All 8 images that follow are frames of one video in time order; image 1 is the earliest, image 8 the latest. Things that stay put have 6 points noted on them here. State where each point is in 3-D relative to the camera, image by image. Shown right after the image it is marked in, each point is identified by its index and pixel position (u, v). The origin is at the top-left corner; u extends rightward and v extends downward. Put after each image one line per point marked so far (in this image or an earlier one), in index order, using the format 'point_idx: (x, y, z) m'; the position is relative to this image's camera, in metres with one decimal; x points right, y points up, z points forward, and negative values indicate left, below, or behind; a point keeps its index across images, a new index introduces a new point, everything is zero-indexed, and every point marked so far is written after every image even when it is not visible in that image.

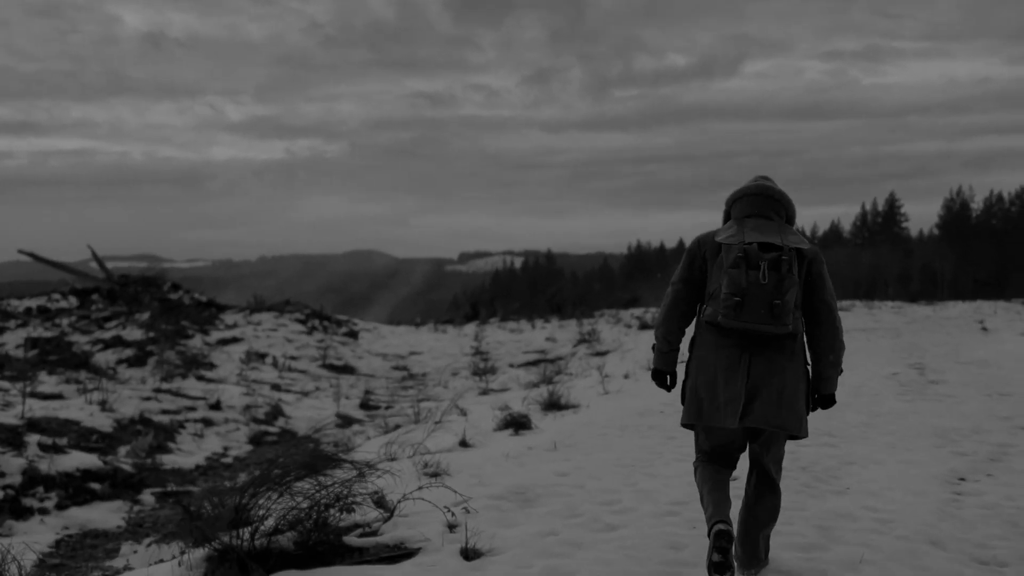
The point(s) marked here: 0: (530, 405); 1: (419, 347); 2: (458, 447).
0: (+0.2, -1.5, +9.6) m
1: (-2.4, -1.5, +18.9) m
2: (-0.5, -1.5, +6.8) m
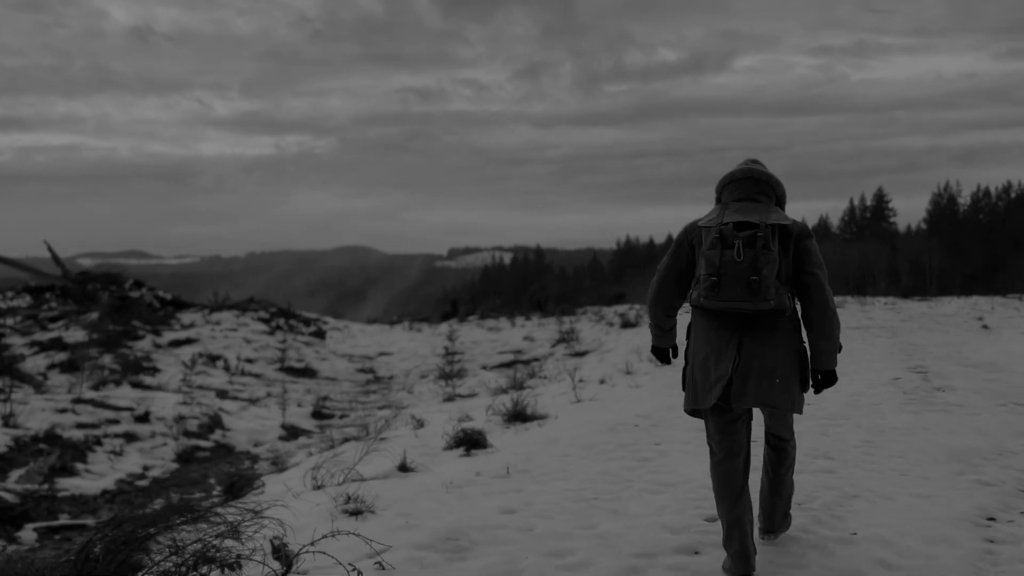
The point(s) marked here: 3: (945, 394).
0: (-0.2, -1.5, +8.6) m
1: (-3.0, -1.5, +17.9) m
2: (-0.9, -1.5, +5.8) m
3: (+4.7, -1.1, +8.0) m
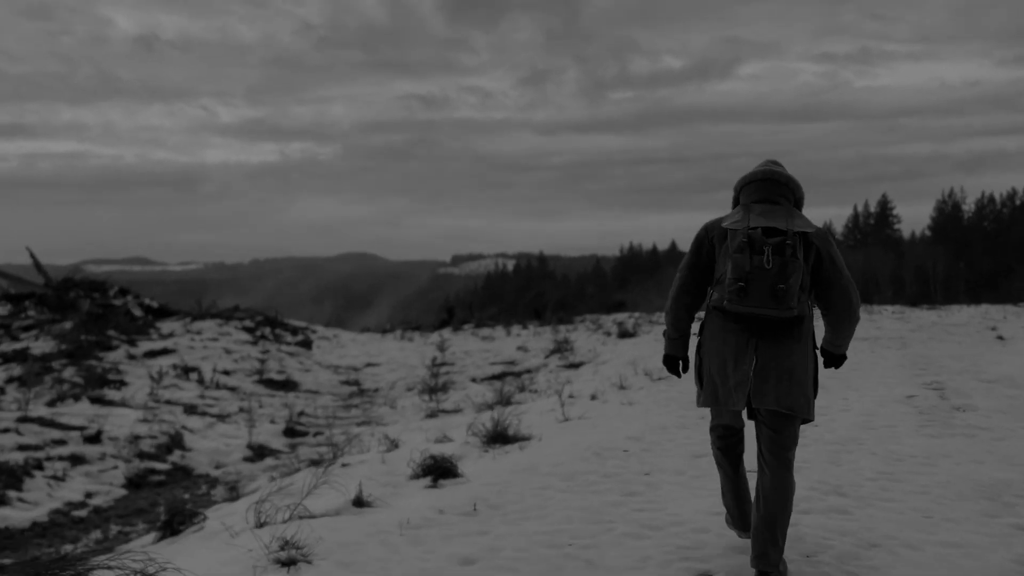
0: (-0.4, -1.6, +7.9) m
1: (-3.1, -1.6, +17.2) m
2: (-1.1, -1.5, +5.1) m
3: (+4.5, -1.2, +7.3) m
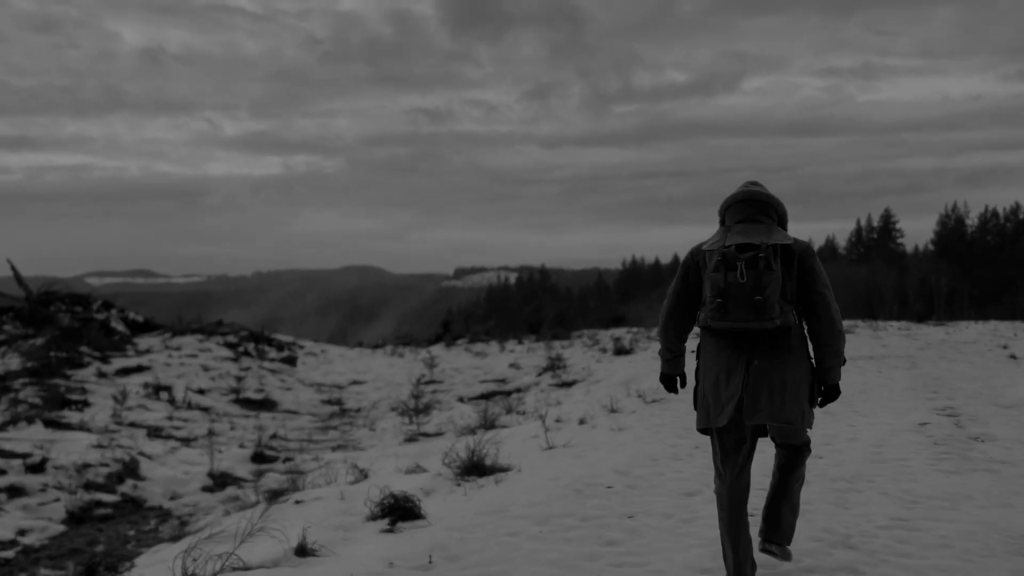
0: (-0.7, -1.8, +7.3) m
1: (-3.3, -2.0, +16.5) m
2: (-1.4, -1.7, +4.5) m
3: (+4.3, -1.4, +6.7) m
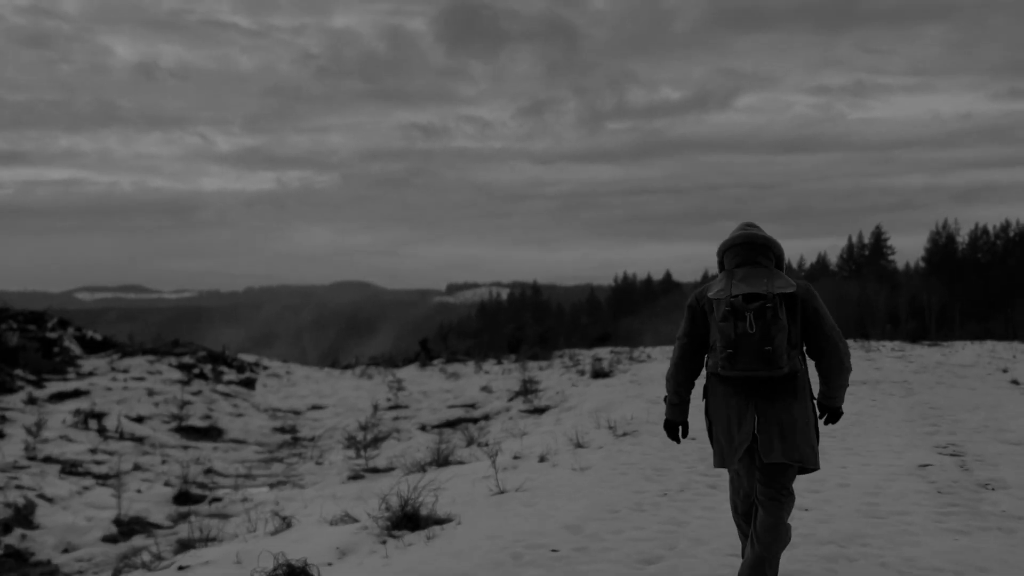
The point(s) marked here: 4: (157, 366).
0: (-1.2, -2.0, +6.3) m
1: (-3.9, -2.3, +15.5) m
2: (-1.9, -1.8, +3.5) m
3: (+3.8, -1.6, +5.7) m
4: (-7.4, -1.6, +15.4) m
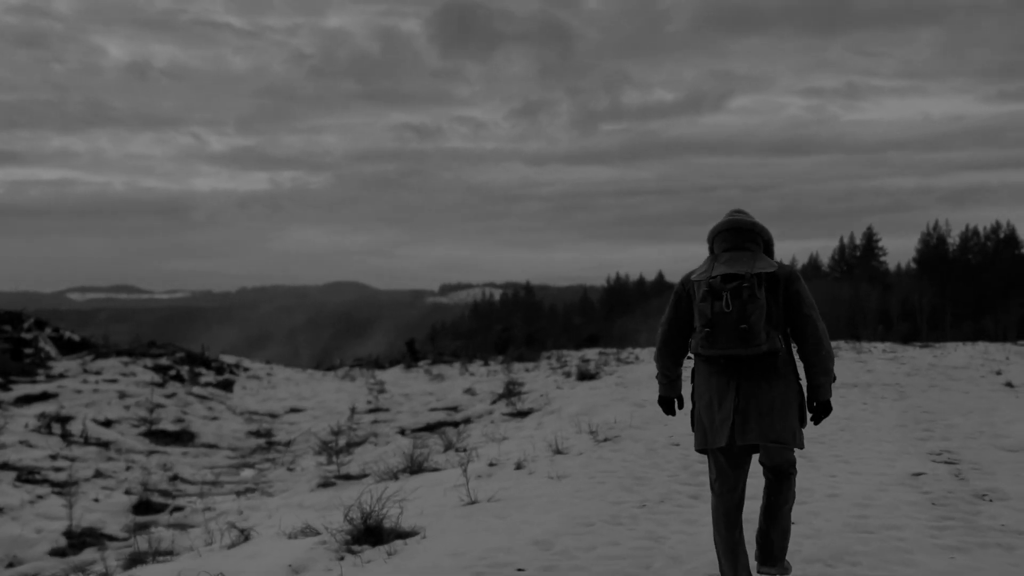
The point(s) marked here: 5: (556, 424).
0: (-1.4, -1.9, +6.0) m
1: (-4.2, -2.3, +15.1) m
2: (-2.1, -1.8, +3.1) m
3: (+3.5, -1.6, +5.4) m
4: (-7.7, -1.6, +15.0) m
5: (+0.6, -1.9, +10.2) m
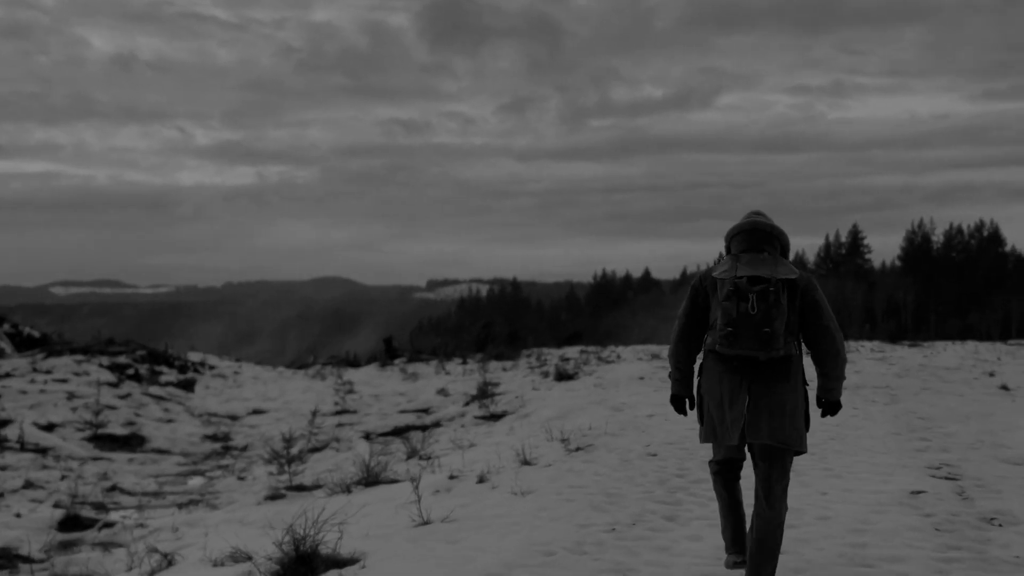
0: (-1.7, -1.9, +5.3) m
1: (-4.7, -2.3, +14.4) m
2: (-2.4, -1.8, +2.5) m
3: (+3.2, -1.6, +4.8) m
4: (-8.2, -1.5, +14.2) m
5: (+0.2, -1.8, +9.5) m
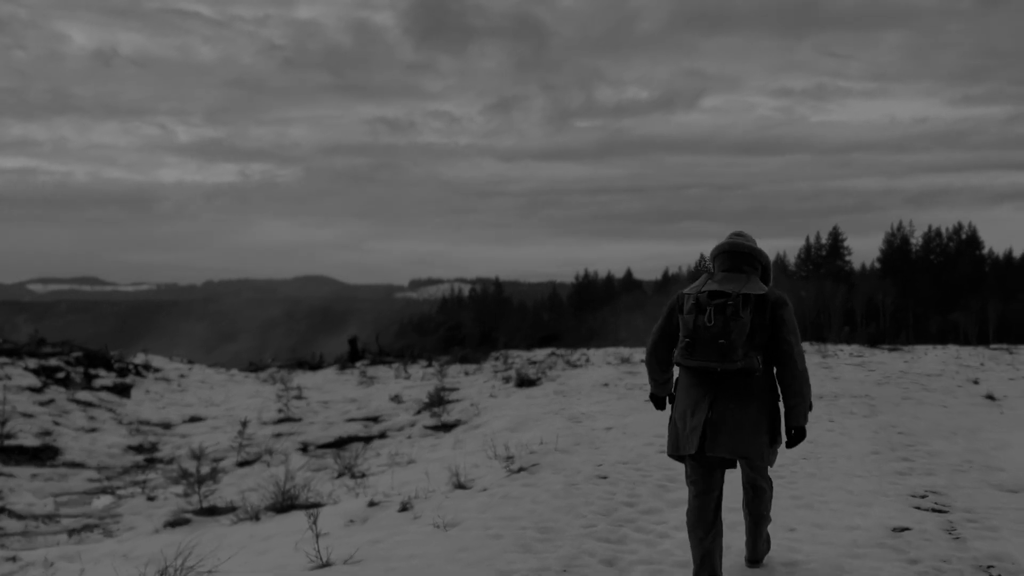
0: (-2.3, -1.9, +4.4) m
1: (-5.5, -2.2, +13.4) m
2: (-2.9, -1.7, +1.5) m
3: (+2.7, -1.6, +4.0) m
4: (-8.9, -1.4, +13.1) m
5: (-0.5, -1.8, +8.6) m
